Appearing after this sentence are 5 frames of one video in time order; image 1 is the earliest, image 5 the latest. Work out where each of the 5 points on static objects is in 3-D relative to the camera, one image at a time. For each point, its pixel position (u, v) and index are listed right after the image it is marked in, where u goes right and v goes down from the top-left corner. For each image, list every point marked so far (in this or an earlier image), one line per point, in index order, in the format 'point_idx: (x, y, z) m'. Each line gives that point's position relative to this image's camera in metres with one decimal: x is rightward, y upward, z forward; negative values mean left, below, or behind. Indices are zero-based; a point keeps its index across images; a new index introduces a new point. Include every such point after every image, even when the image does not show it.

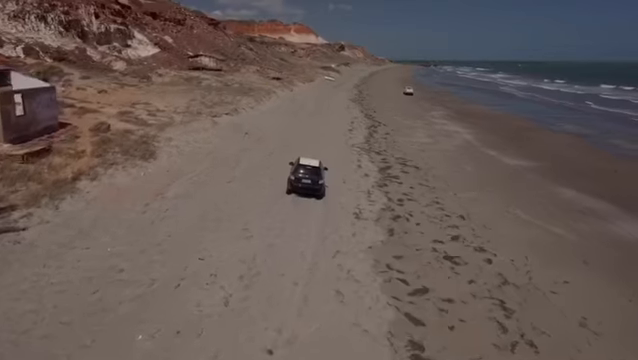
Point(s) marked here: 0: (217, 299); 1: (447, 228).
0: (-1.9, -2.3, +9.4) m
1: (+4.0, -1.5, +15.6) m
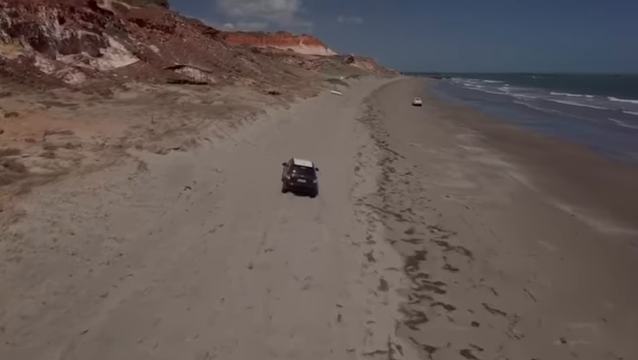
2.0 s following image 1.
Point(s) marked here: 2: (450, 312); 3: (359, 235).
0: (-2.8, -4.6, -0.7) m
1: (+3.3, -4.0, +5.4) m
2: (+2.8, -2.8, +10.5) m
3: (+1.2, -1.6, +14.8) m
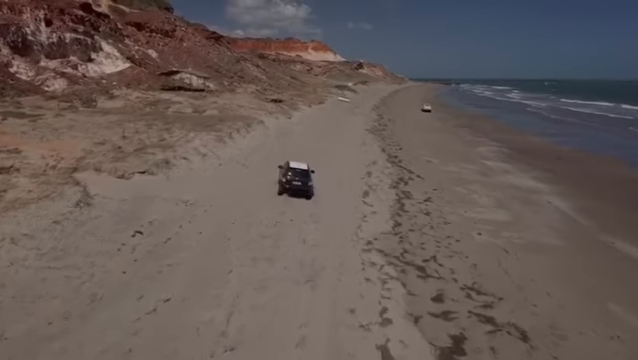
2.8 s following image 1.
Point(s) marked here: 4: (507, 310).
0: (-3.2, -5.4, -5.0) m
1: (+3.0, -5.0, +1.0) m
2: (+2.5, -3.8, +6.2) m
3: (+1.0, -2.7, +10.4) m
4: (+4.3, -2.9, +11.3) m
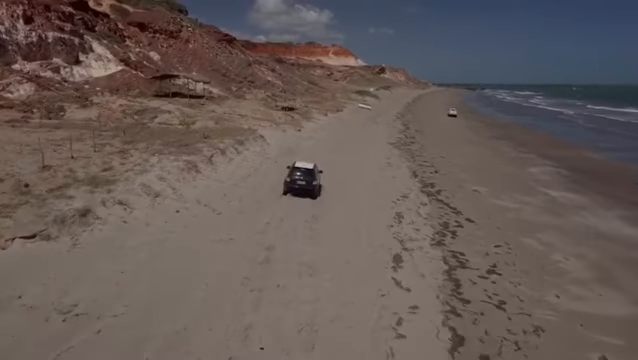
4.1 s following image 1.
0: (-4.1, -6.7, -12.2) m
1: (+2.3, -6.4, -6.4) m
2: (+2.1, -5.3, -1.2) m
3: (+0.7, -4.2, +3.2) m
4: (+4.0, -4.5, +3.8) m
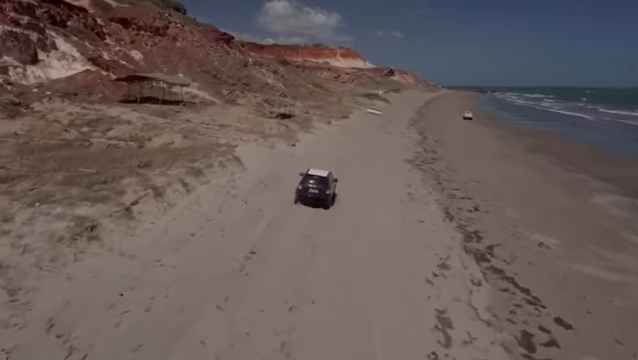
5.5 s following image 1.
0: (-5.0, -8.1, -19.8) m
1: (+1.5, -7.8, -14.2) m
2: (+1.4, -6.7, -9.0) m
3: (+0.1, -5.7, -4.6) m
4: (+3.4, -6.0, -4.0) m
